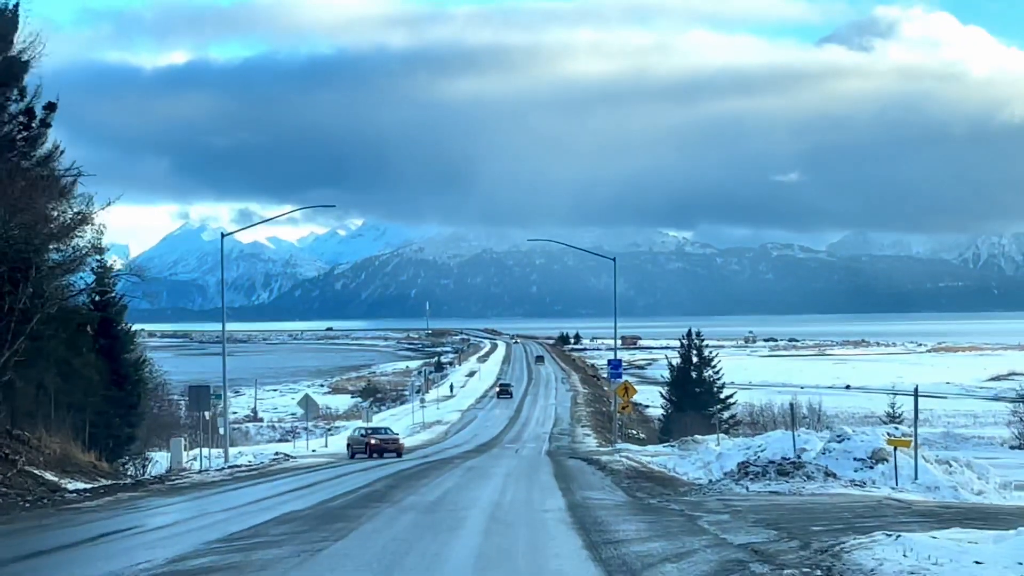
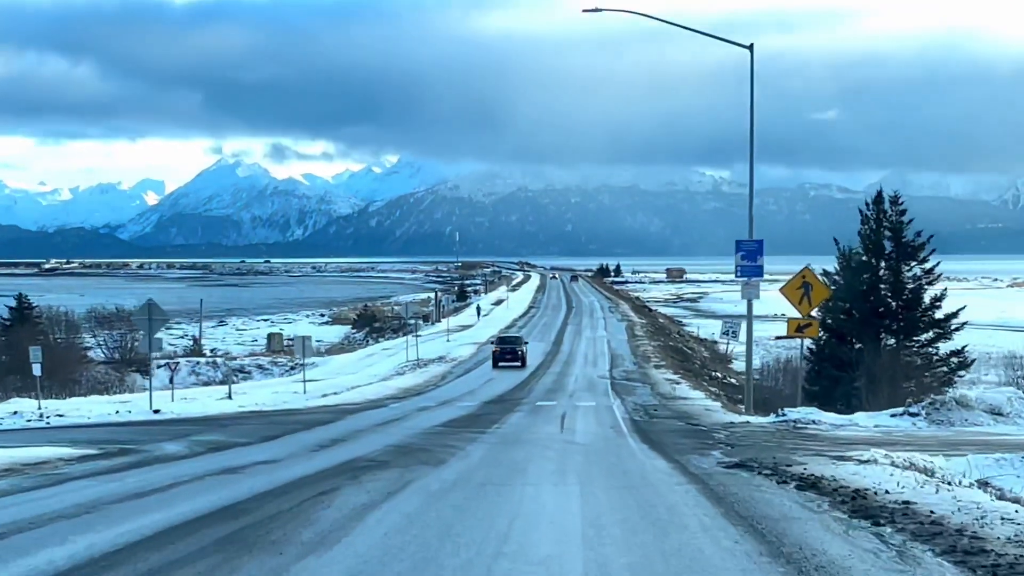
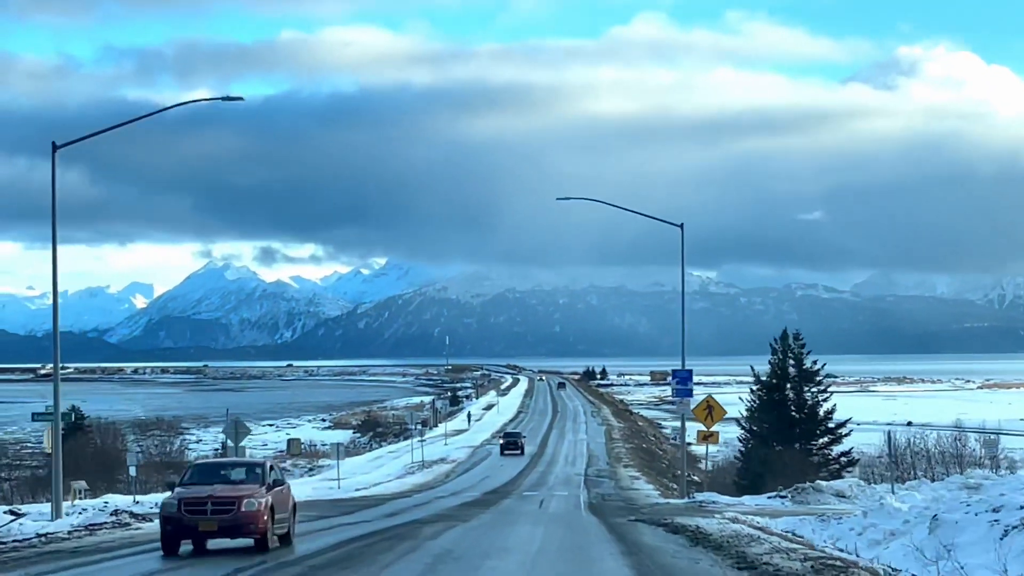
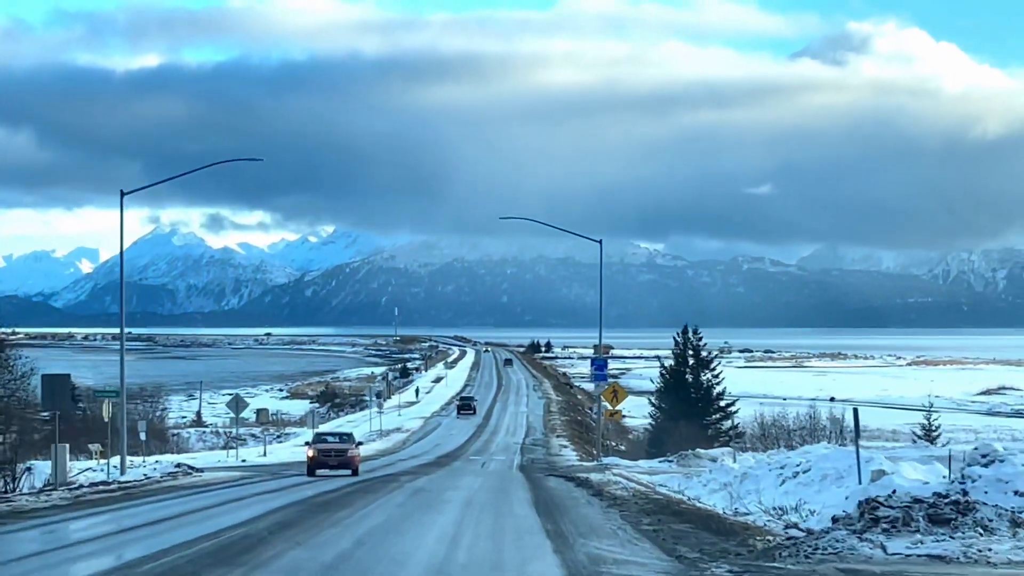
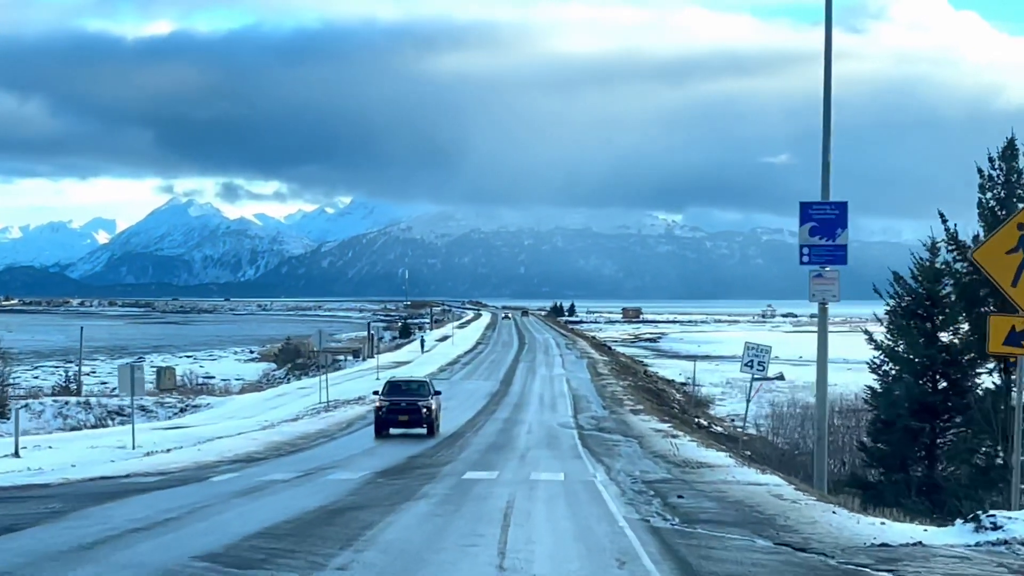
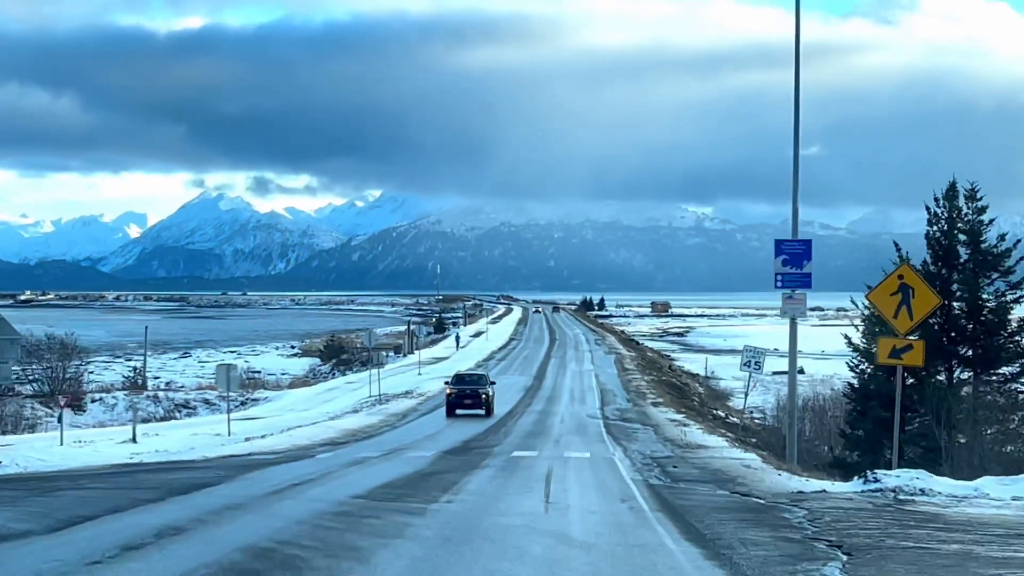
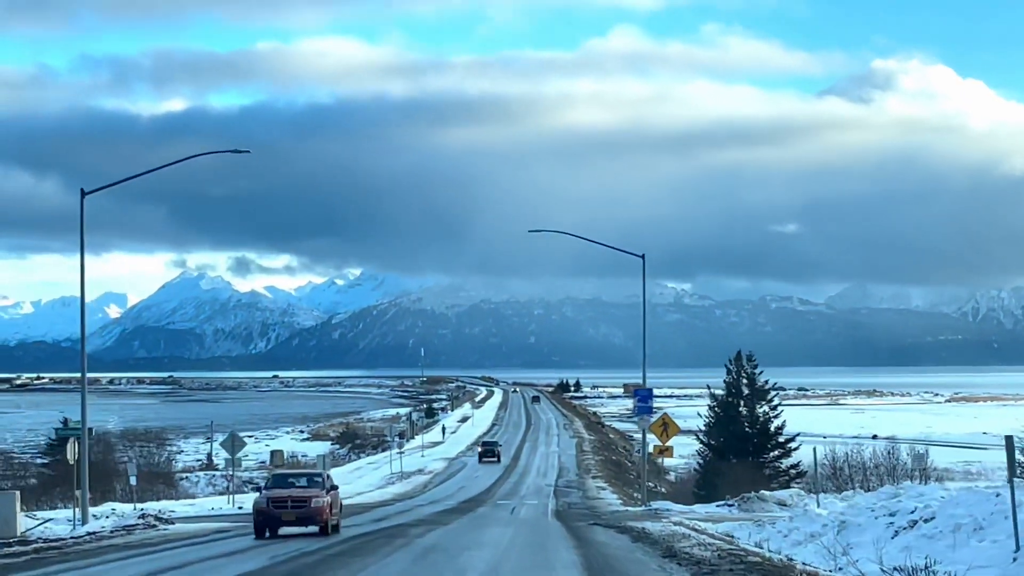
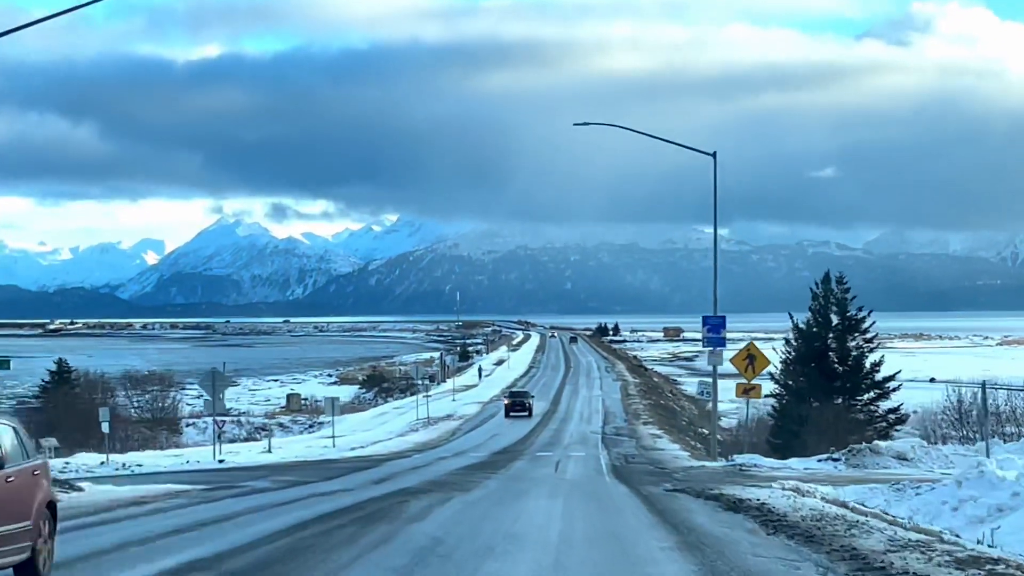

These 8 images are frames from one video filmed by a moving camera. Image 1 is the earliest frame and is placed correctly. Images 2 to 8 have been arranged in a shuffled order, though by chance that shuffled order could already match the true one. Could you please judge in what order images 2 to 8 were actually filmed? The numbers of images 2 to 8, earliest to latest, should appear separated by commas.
4, 7, 3, 8, 2, 6, 5
